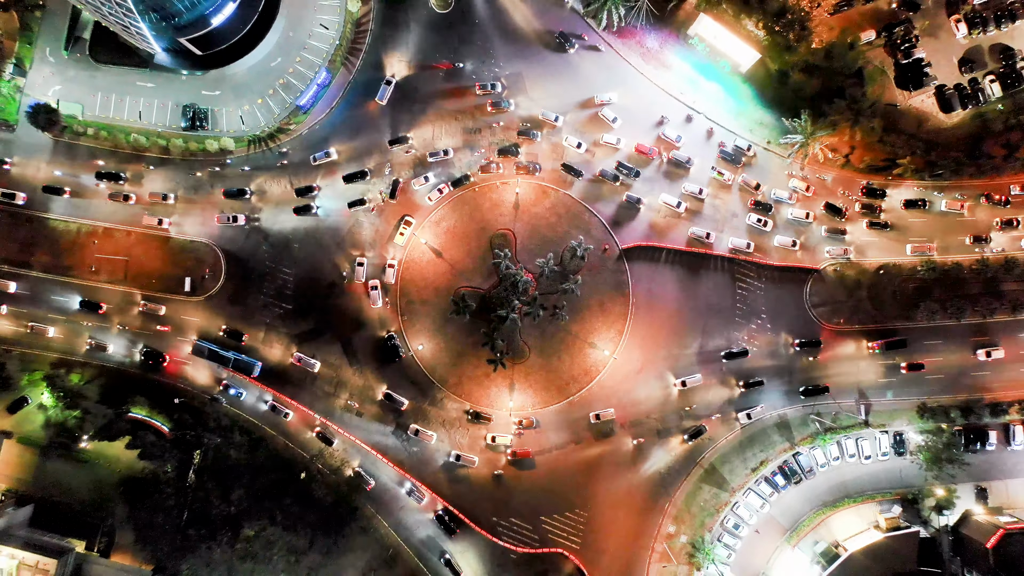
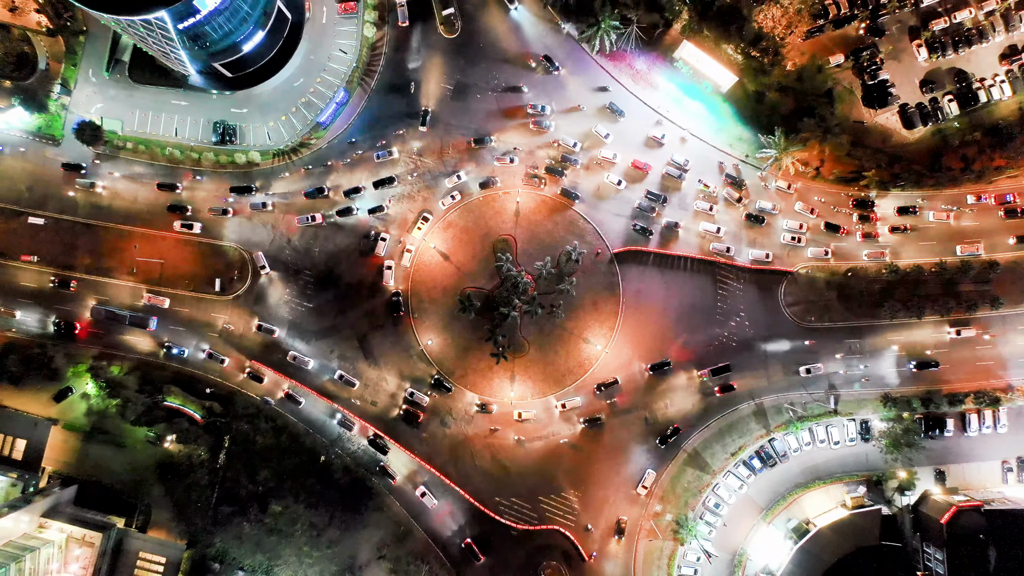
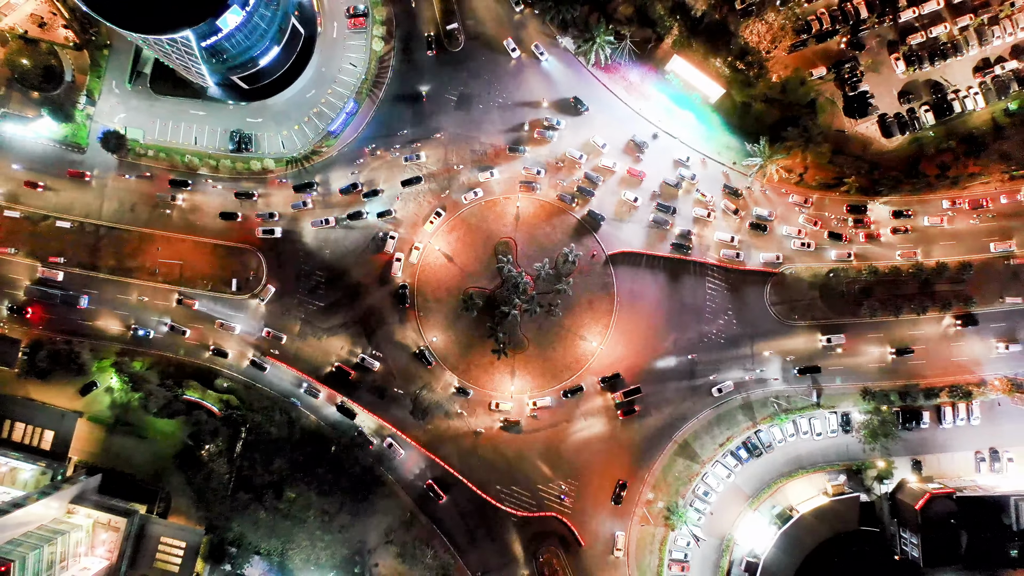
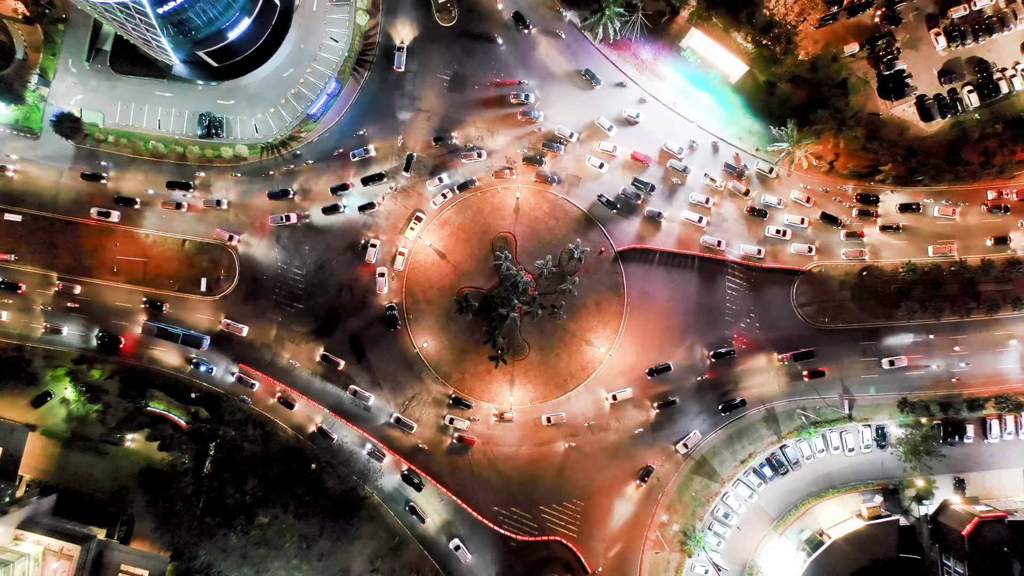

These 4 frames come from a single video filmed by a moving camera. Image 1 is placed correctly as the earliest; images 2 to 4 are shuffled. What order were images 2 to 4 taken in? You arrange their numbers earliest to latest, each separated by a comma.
4, 2, 3
